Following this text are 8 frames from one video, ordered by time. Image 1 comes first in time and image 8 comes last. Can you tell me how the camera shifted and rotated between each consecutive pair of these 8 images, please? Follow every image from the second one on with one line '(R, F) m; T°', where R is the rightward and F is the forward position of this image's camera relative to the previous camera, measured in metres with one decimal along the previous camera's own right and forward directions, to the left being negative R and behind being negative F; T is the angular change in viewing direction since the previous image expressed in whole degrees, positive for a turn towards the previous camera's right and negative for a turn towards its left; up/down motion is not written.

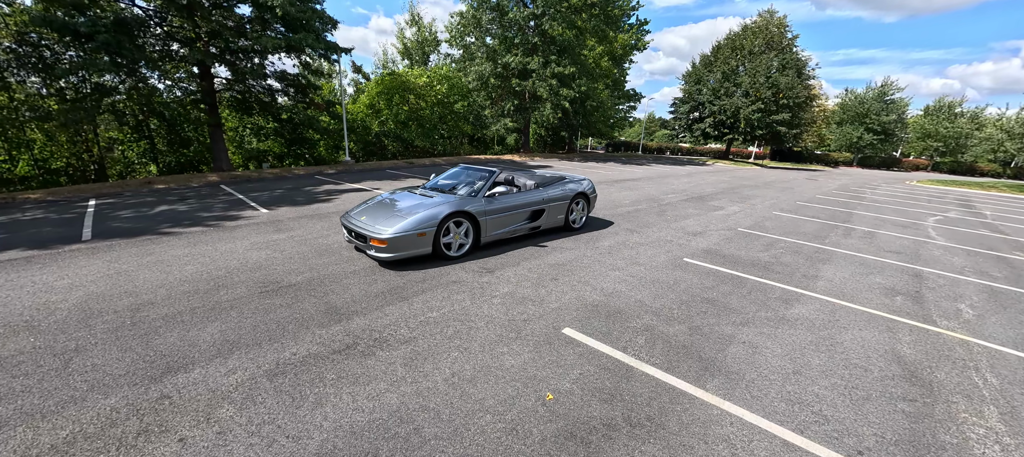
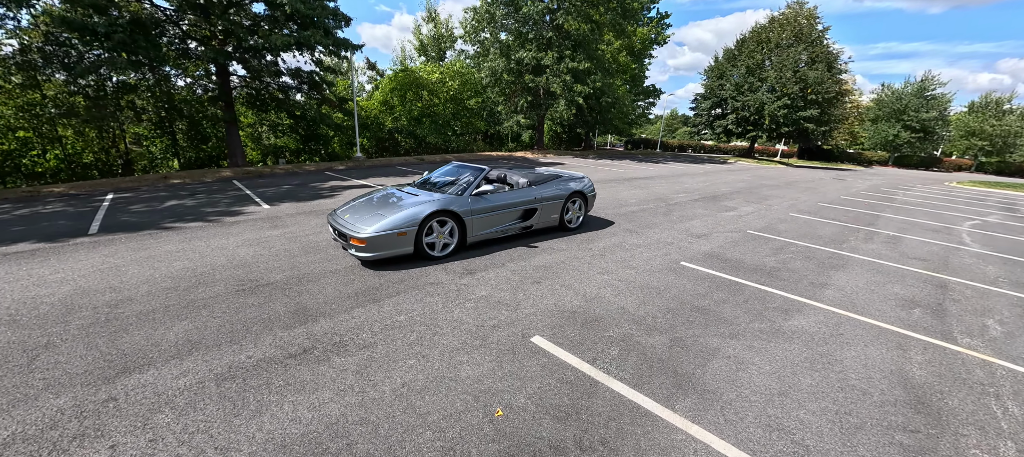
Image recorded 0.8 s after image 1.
(+0.4, +0.2) m; -3°
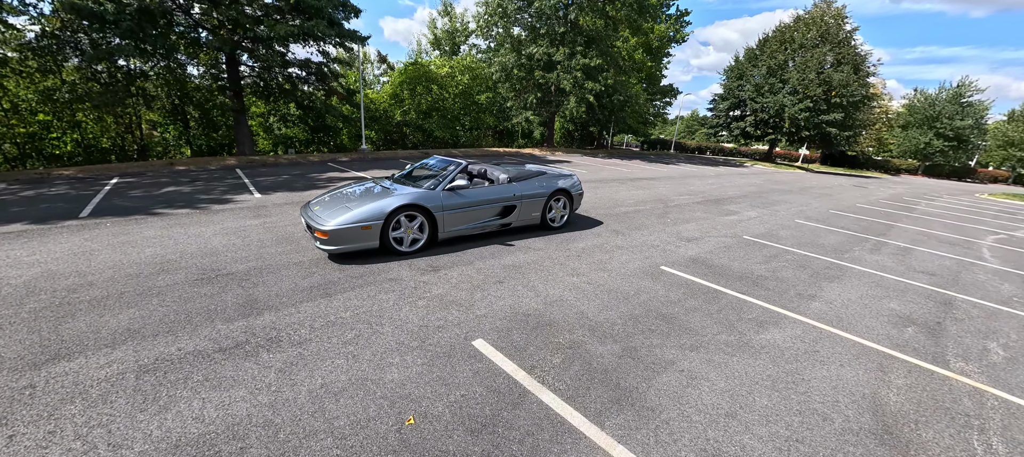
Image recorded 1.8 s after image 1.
(+0.6, +0.2) m; -2°
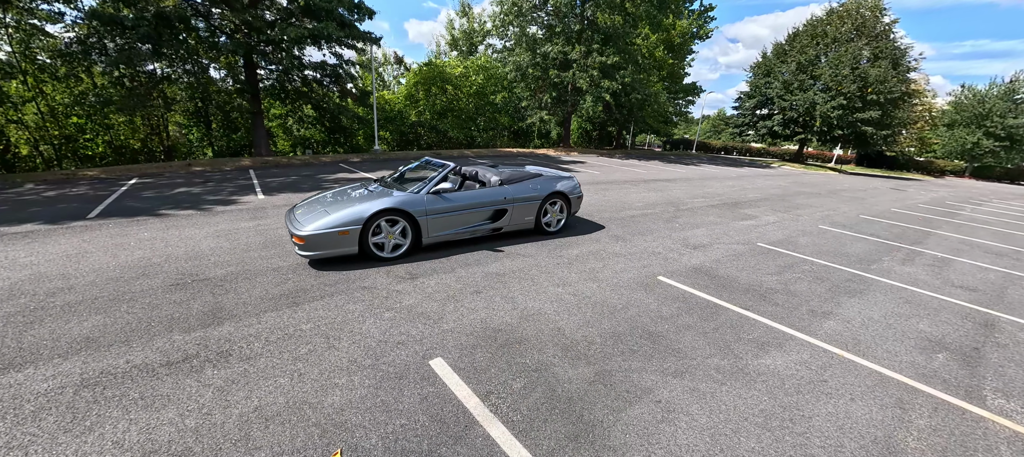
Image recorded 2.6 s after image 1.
(+0.4, +0.3) m; -3°
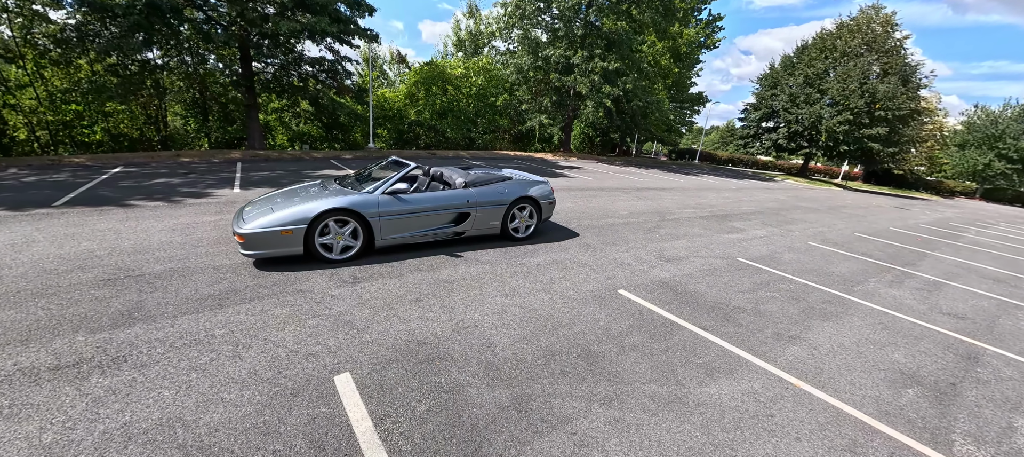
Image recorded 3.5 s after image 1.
(+0.6, +0.3) m; -1°
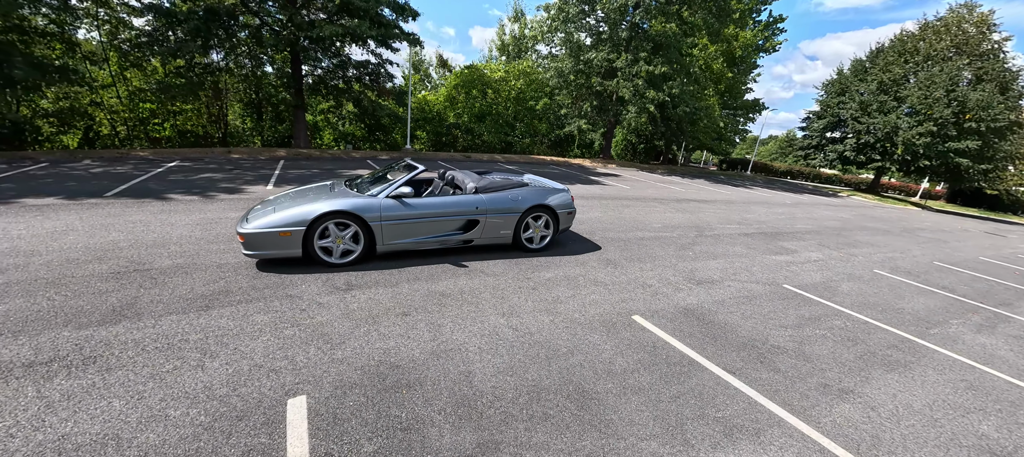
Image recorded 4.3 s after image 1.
(+0.4, +0.4) m; -6°
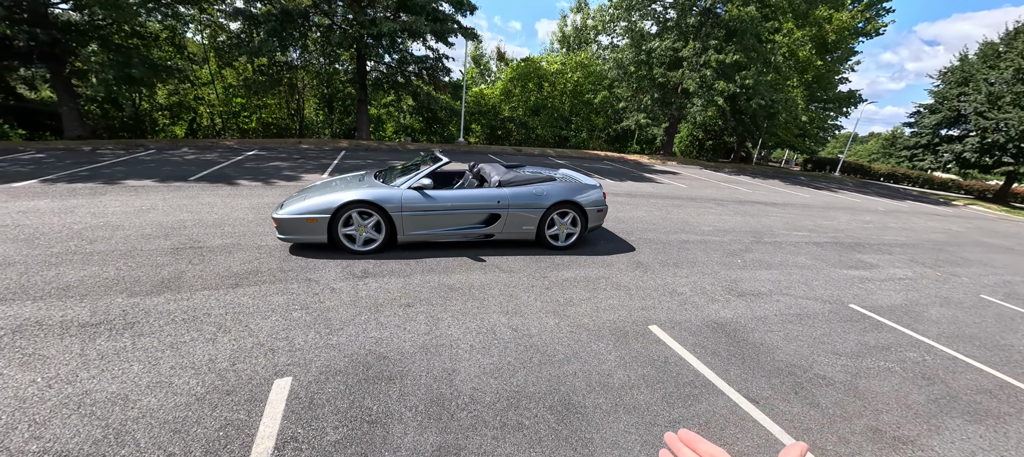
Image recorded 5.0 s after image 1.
(+0.5, +0.2) m; -9°
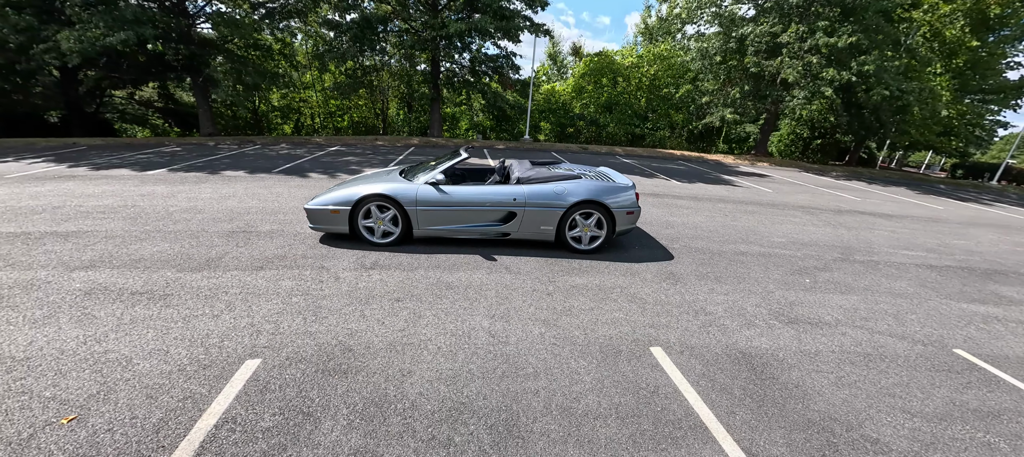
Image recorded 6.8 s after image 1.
(+0.7, +0.3) m; -12°
